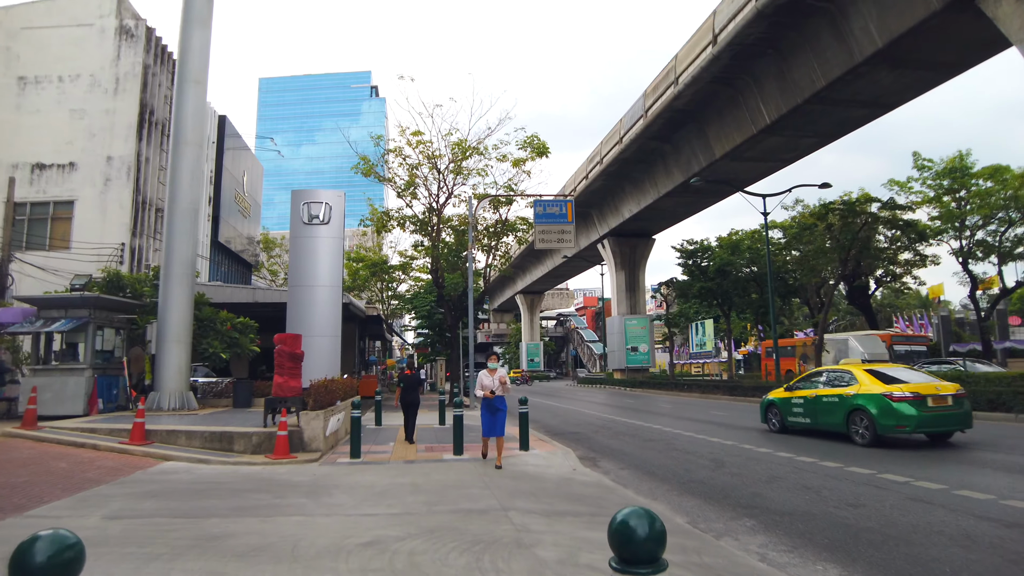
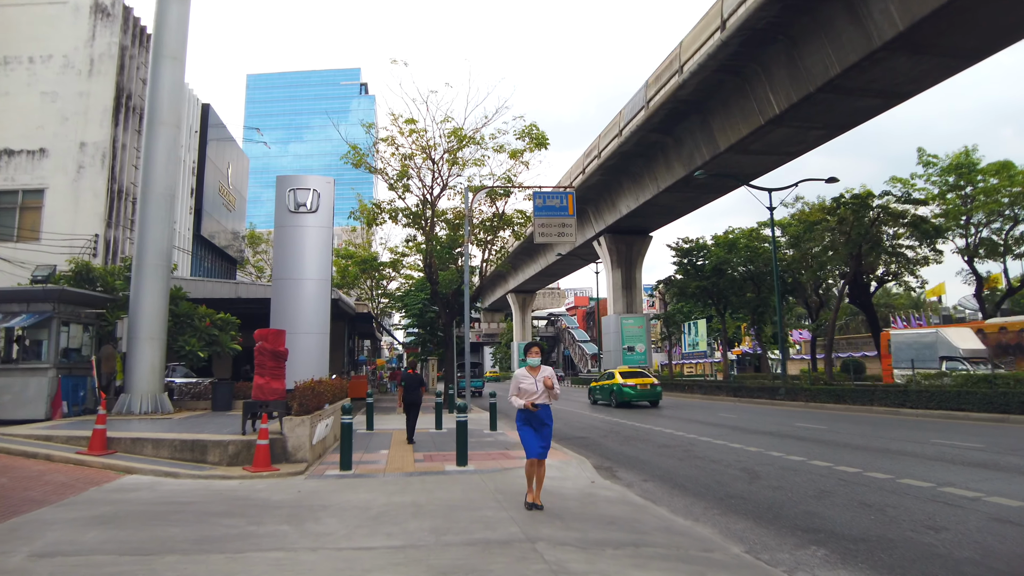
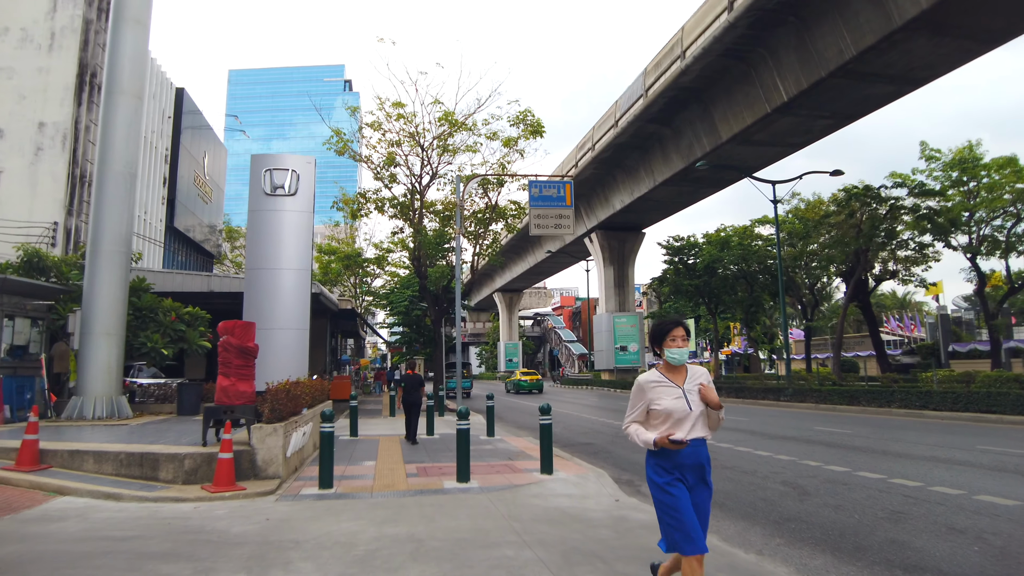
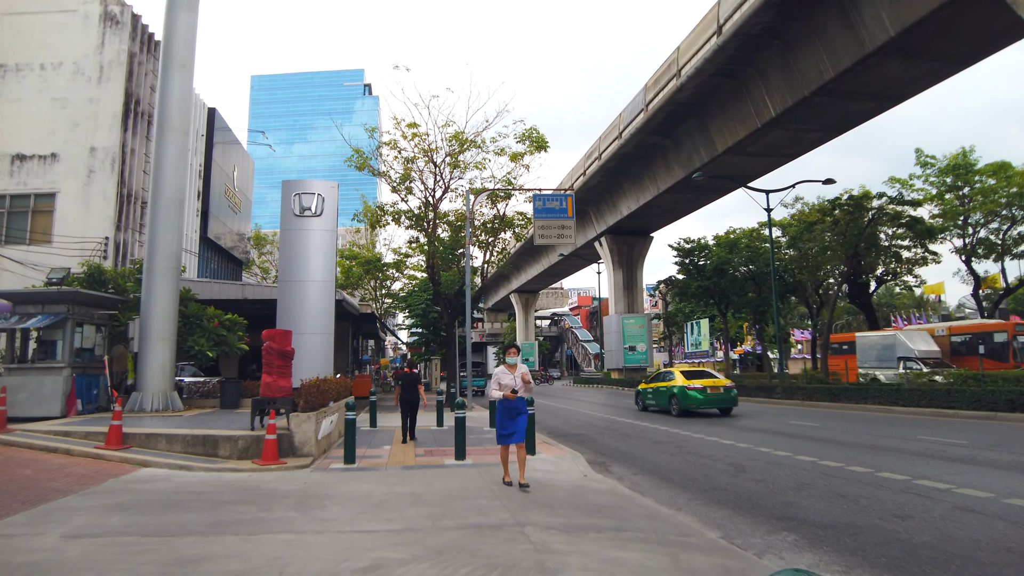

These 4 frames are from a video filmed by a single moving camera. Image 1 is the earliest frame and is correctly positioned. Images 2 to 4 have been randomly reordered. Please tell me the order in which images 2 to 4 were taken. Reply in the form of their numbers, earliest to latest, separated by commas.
4, 2, 3
